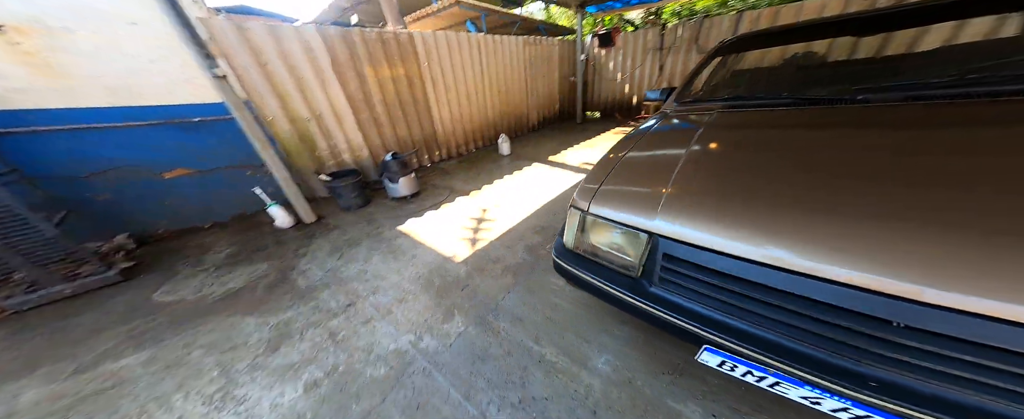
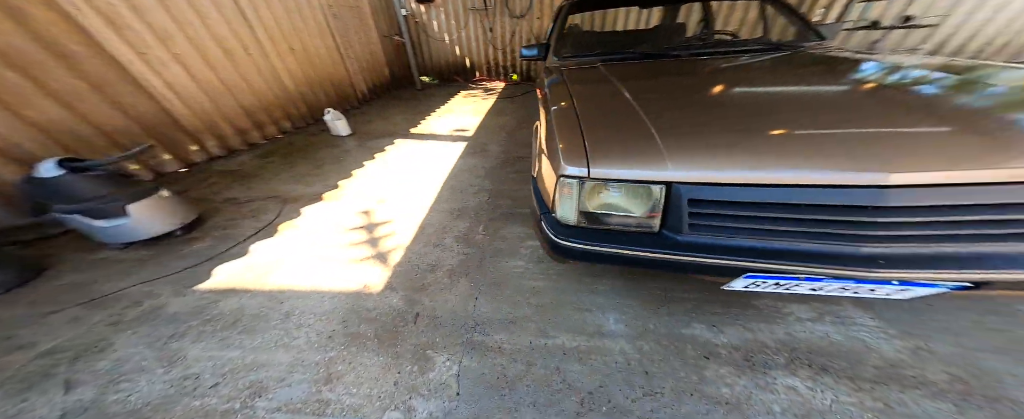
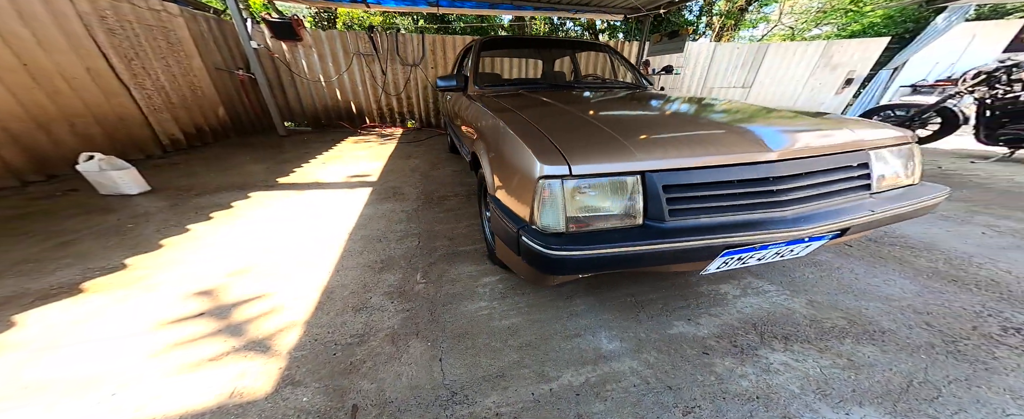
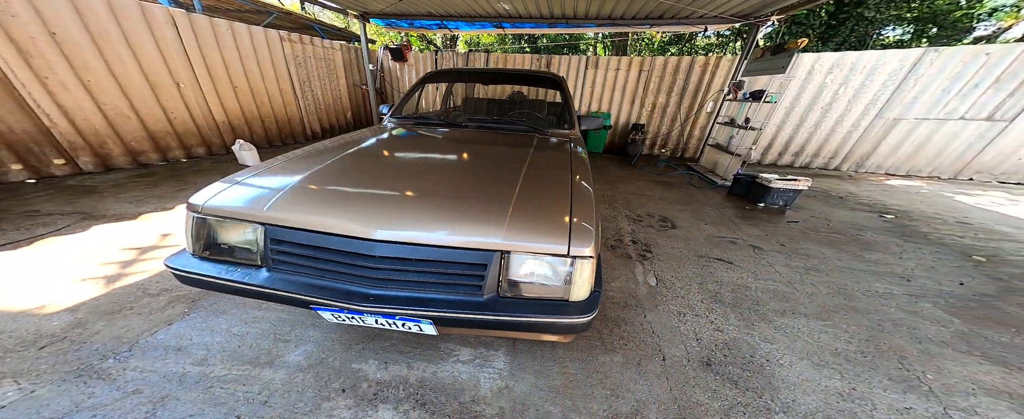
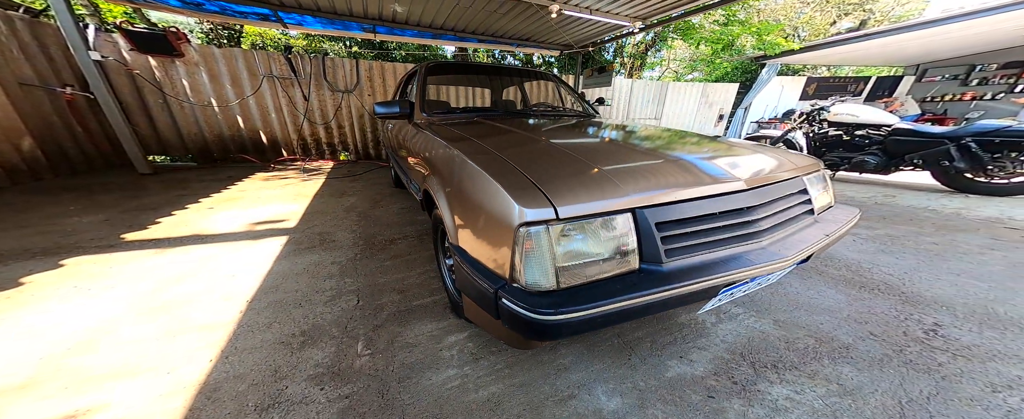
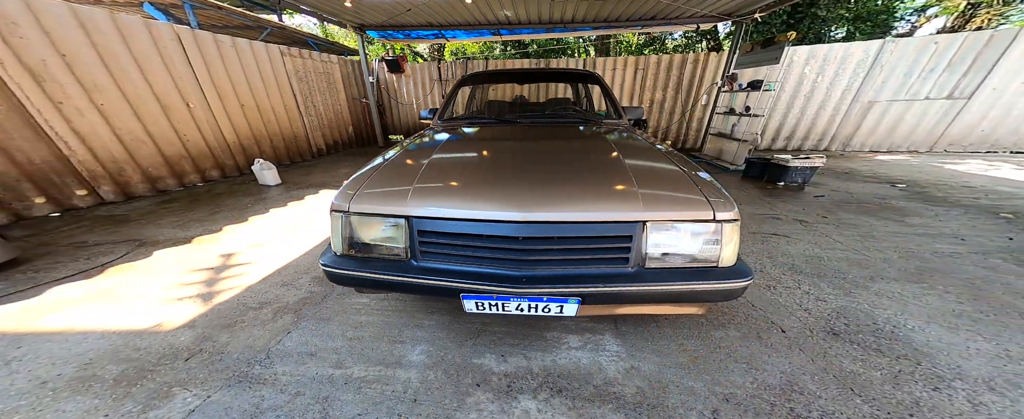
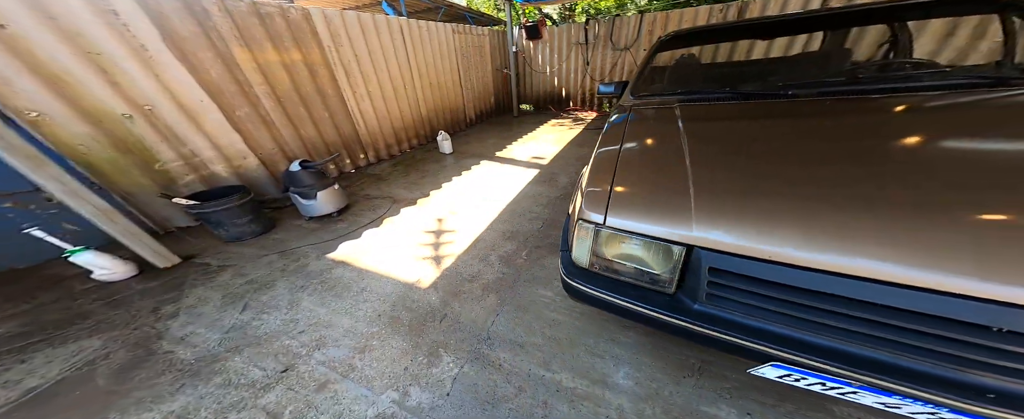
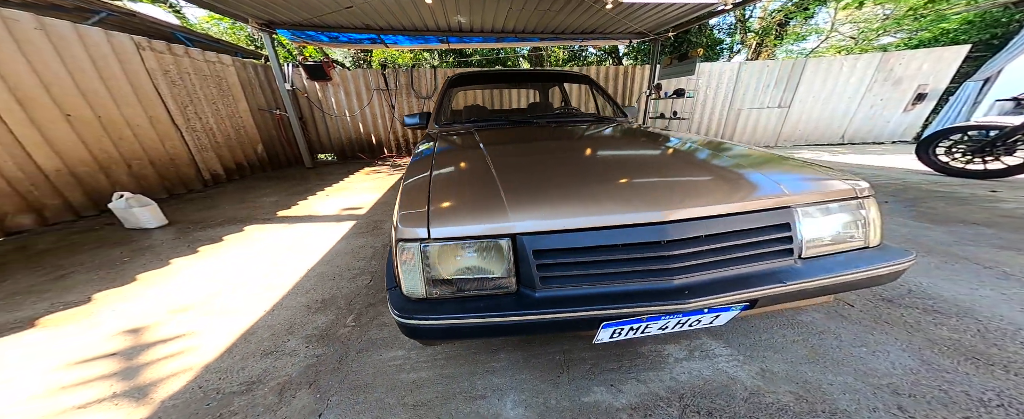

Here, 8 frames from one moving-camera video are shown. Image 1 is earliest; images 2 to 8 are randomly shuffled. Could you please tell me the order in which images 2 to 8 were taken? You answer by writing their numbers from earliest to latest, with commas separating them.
7, 2, 3, 5, 8, 6, 4
